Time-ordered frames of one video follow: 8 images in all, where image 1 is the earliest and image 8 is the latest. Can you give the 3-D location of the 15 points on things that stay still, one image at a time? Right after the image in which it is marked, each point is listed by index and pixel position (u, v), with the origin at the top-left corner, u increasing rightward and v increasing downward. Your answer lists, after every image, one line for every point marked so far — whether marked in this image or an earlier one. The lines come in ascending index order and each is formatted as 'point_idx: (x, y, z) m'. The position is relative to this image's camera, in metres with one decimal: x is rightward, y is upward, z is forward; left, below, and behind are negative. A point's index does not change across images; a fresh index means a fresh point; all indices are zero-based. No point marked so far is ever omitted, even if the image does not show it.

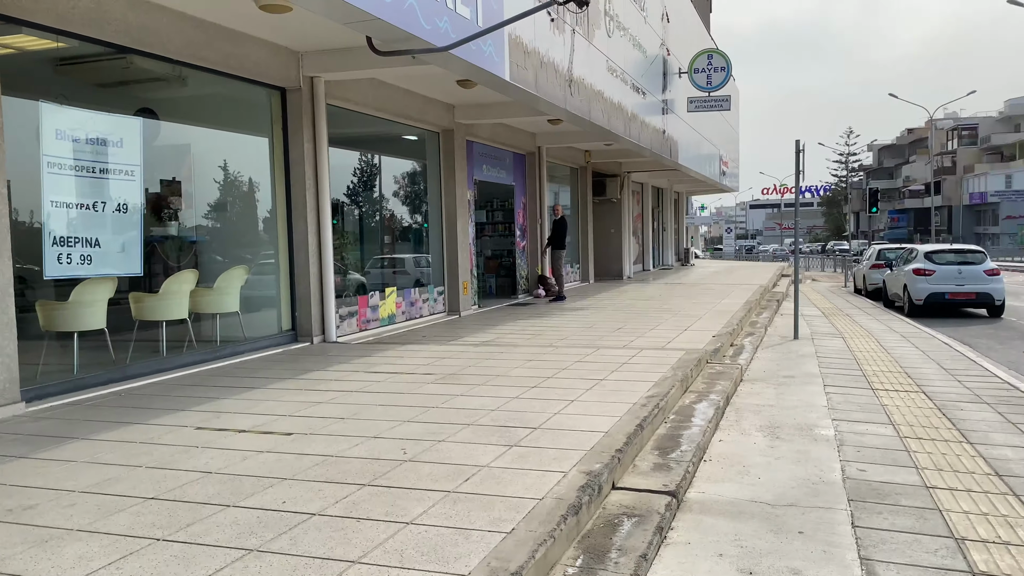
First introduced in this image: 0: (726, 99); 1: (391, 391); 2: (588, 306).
0: (+4.5, +4.0, +17.8) m
1: (-0.9, -0.7, +6.0) m
2: (+1.2, -0.3, +13.8) m
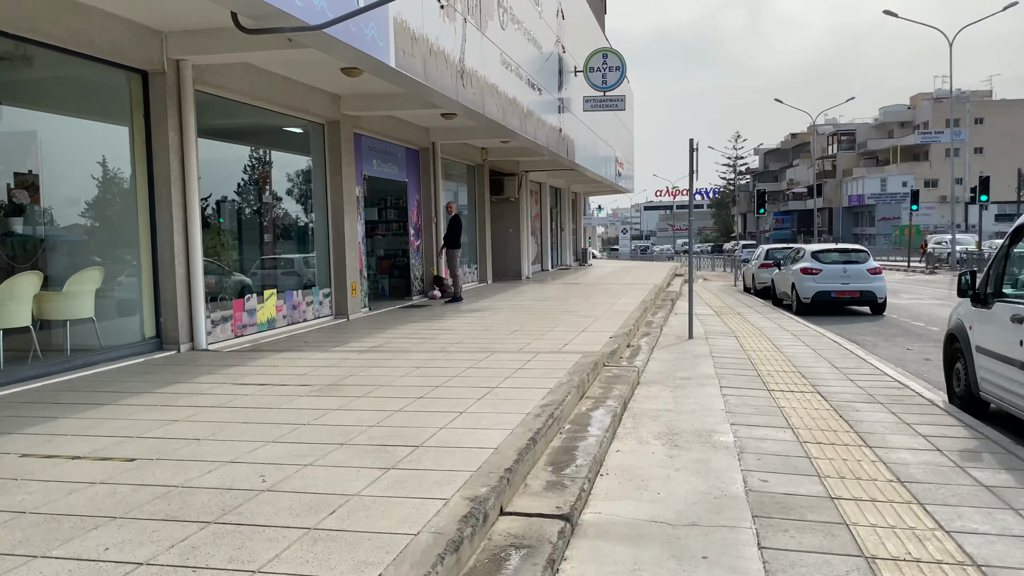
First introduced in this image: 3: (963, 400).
0: (+2.3, +4.0, +17.7) m
1: (-1.6, -0.8, +5.4) m
2: (-0.5, -0.3, +13.4) m
3: (+3.5, -0.9, +6.5) m
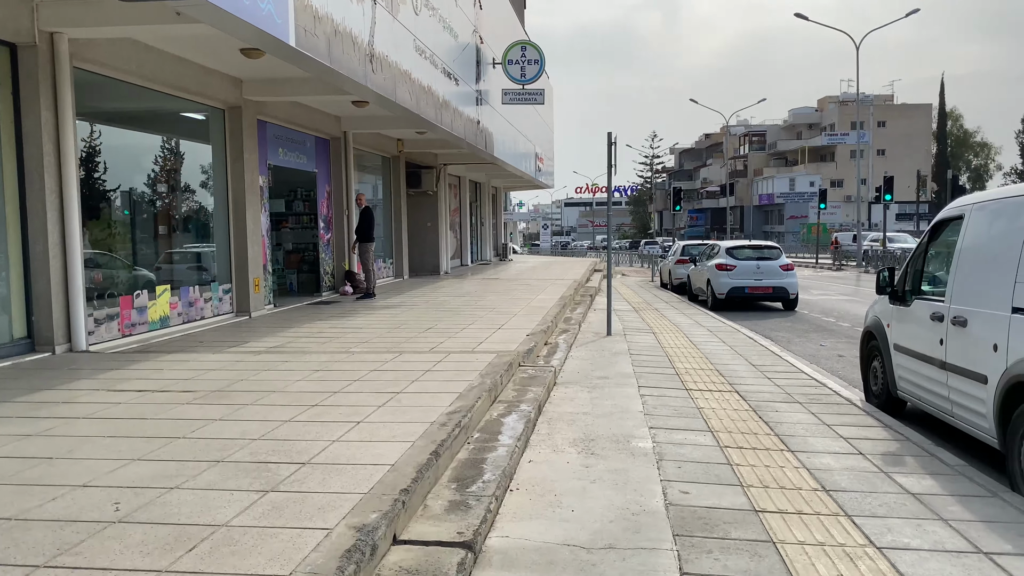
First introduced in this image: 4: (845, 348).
0: (+0.6, +4.1, +17.5) m
1: (-2.2, -0.7, +4.8) m
2: (-1.8, -0.3, +12.9) m
3: (+2.8, -0.8, +6.4) m
4: (+4.2, -0.8, +10.5) m
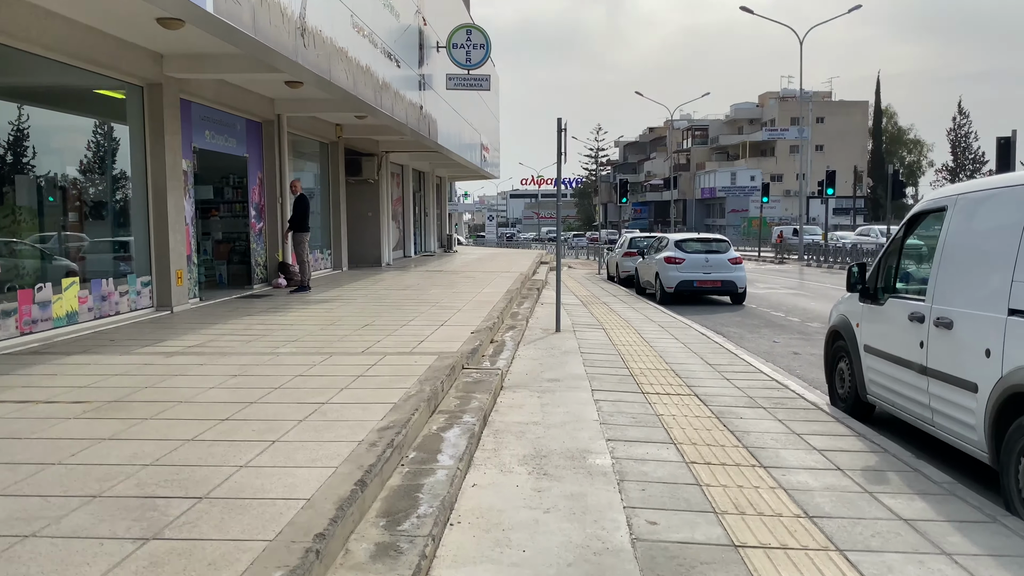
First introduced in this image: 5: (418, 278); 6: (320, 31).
0: (-0.5, +4.3, +16.8) m
1: (-2.5, -0.7, +4.1) m
2: (-2.6, -0.2, +12.1) m
3: (+2.4, -0.8, +6.0) m
4: (+3.5, -0.7, +10.1) m
5: (-1.8, +0.2, +15.7) m
6: (-2.2, +3.0, +9.7) m
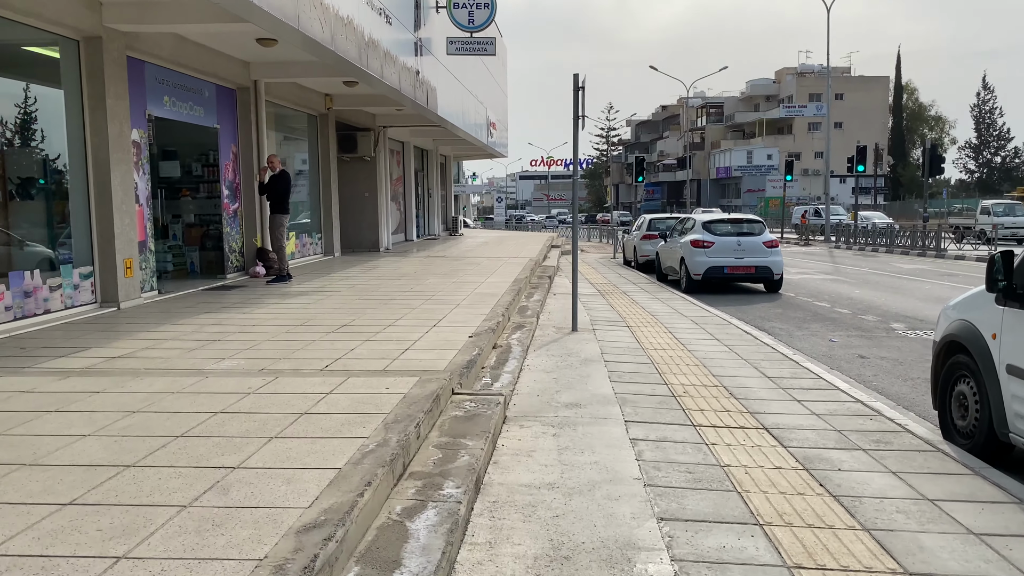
0: (-0.4, +4.5, +15.2) m
1: (-2.5, -0.8, +2.6) m
2: (-2.5, 0.0, +10.6) m
3: (+2.4, -0.8, +4.4) m
4: (+3.6, -0.6, +8.5) m
5: (-1.6, +0.4, +14.1) m
6: (-2.2, +3.1, +8.1) m
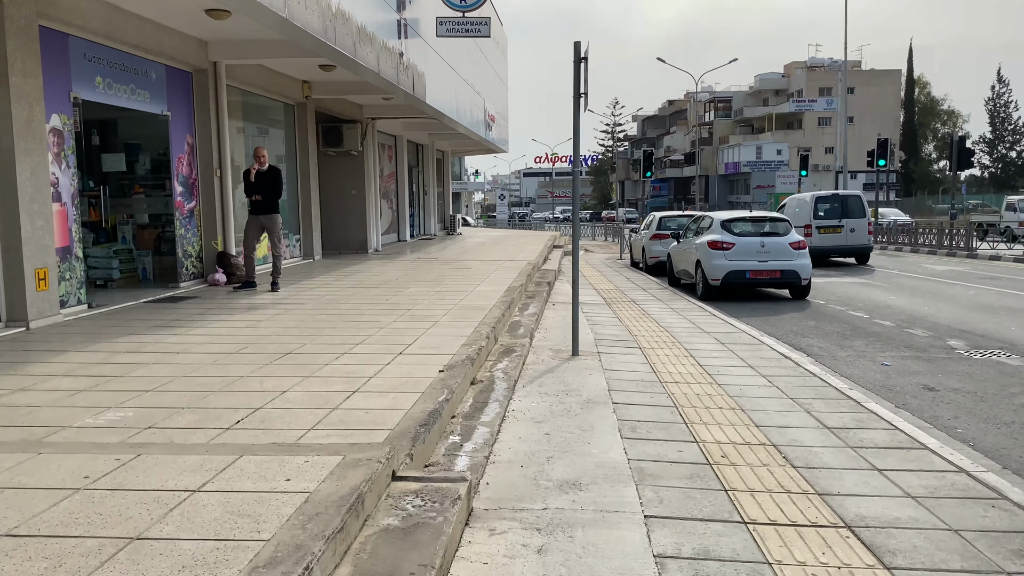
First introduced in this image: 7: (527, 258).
0: (-0.5, +4.4, +13.7) m
1: (-2.6, -0.9, +1.1) m
2: (-2.6, -0.2, +9.2) m
3: (+2.3, -0.9, +2.9) m
4: (+3.5, -0.7, +7.1) m
5: (-1.7, +0.3, +12.7) m
6: (-2.3, +2.9, +6.7) m
7: (+0.3, +0.5, +15.1) m
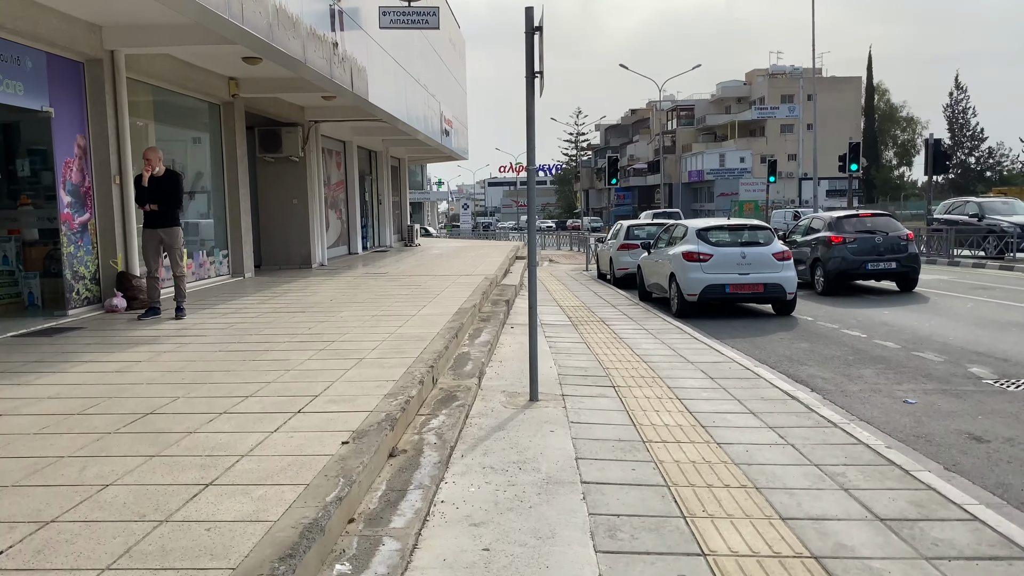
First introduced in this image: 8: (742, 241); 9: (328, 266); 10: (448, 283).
0: (-1.2, +4.1, +12.3) m
1: (-2.7, -1.1, -0.4) m
2: (-3.1, -0.4, +7.6) m
3: (+2.1, -1.1, +1.6) m
4: (+3.1, -0.9, +5.8) m
5: (-2.3, 0.0, +11.2) m
6: (-2.7, +2.7, +5.2) m
7: (-0.4, +0.3, +13.7) m
8: (+3.2, +0.7, +11.6) m
9: (-3.7, +0.4, +16.8) m
10: (-0.9, +0.1, +11.7) m
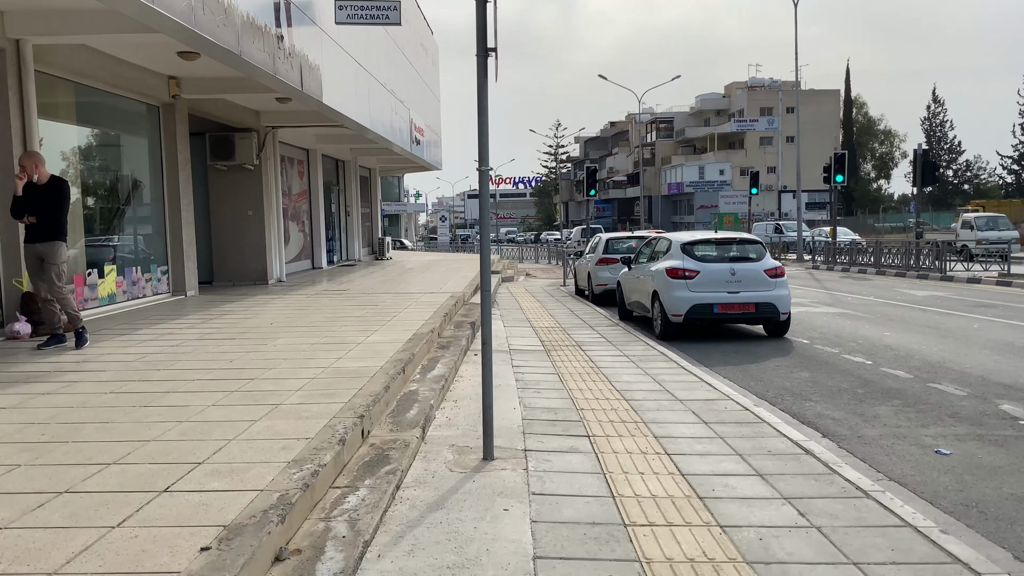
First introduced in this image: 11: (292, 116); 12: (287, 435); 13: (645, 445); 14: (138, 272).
0: (-1.6, +3.8, +11.3) m
1: (-2.9, -1.1, -1.6) m
2: (-3.4, -0.6, +6.5) m
3: (+1.9, -1.2, +0.6) m
4: (+2.8, -1.0, +4.8) m
5: (-2.7, -0.3, +10.1) m
6: (-3.0, +2.5, +4.1) m
7: (-0.9, 0.0, +12.6) m
8: (+2.8, +0.4, +10.6) m
9: (-4.2, +0.1, +15.7) m
10: (-1.3, -0.2, +10.6) m
11: (-4.0, +3.1, +15.1) m
12: (-1.1, -0.7, +4.2) m
13: (+0.8, -0.9, +4.9) m
14: (-4.9, +0.2, +11.1) m
